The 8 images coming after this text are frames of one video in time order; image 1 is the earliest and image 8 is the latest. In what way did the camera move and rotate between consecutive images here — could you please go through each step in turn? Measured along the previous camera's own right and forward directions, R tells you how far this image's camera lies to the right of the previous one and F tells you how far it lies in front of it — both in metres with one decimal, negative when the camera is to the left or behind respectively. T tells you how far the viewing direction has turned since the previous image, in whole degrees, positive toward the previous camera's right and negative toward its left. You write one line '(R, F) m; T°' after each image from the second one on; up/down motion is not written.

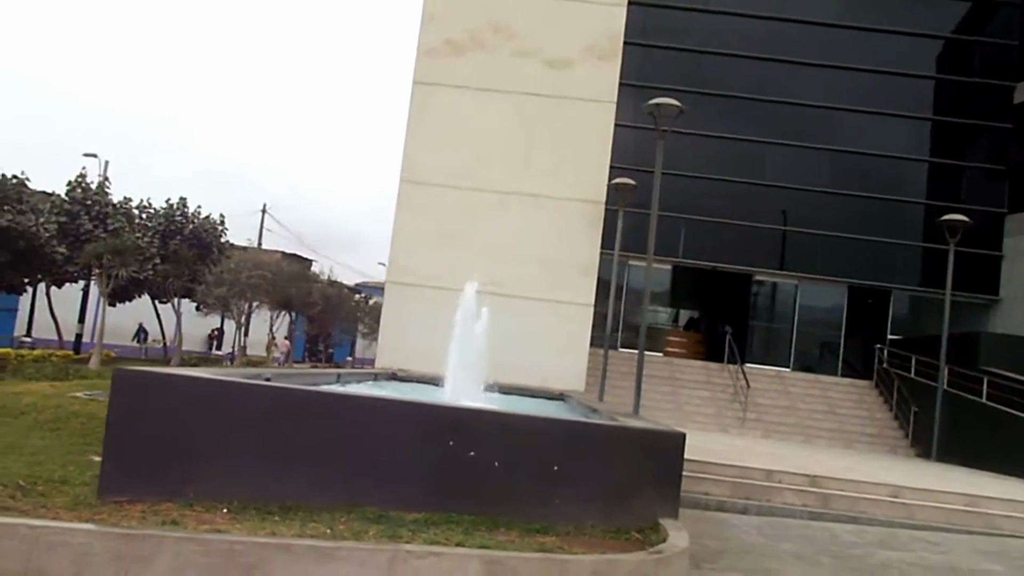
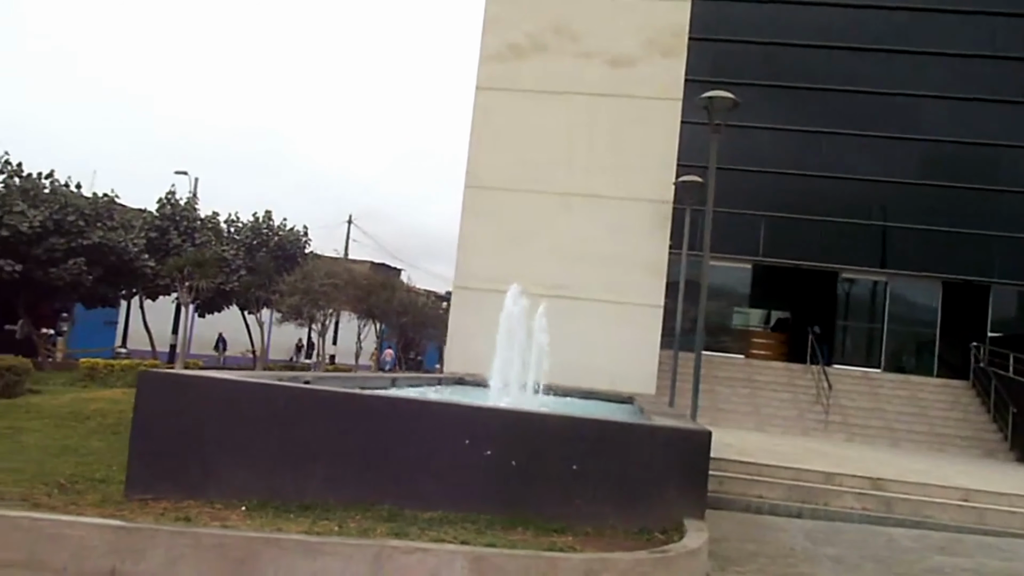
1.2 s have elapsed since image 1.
(+0.5, 0.0) m; -6°
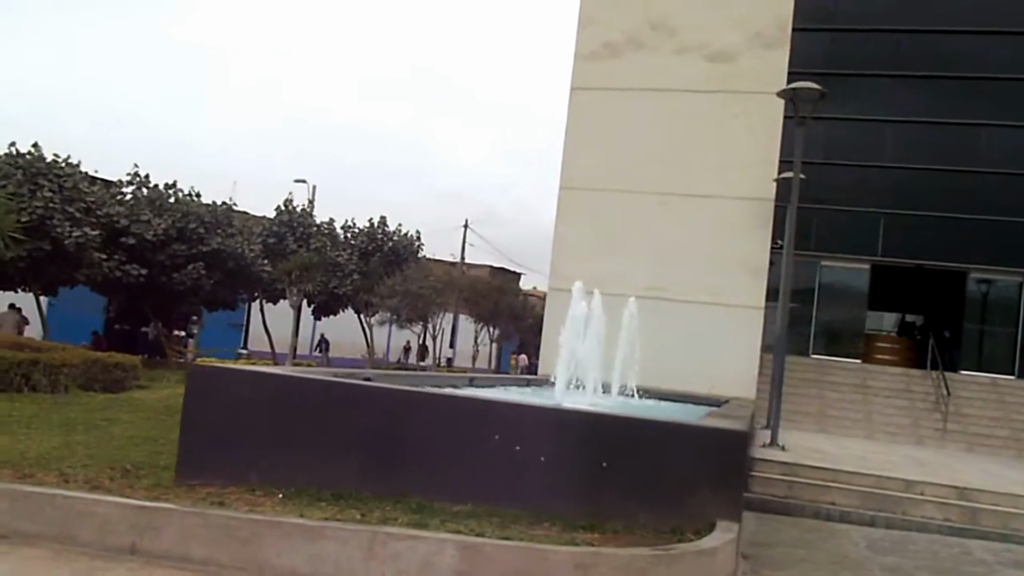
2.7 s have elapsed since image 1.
(+0.6, 0.0) m; -8°
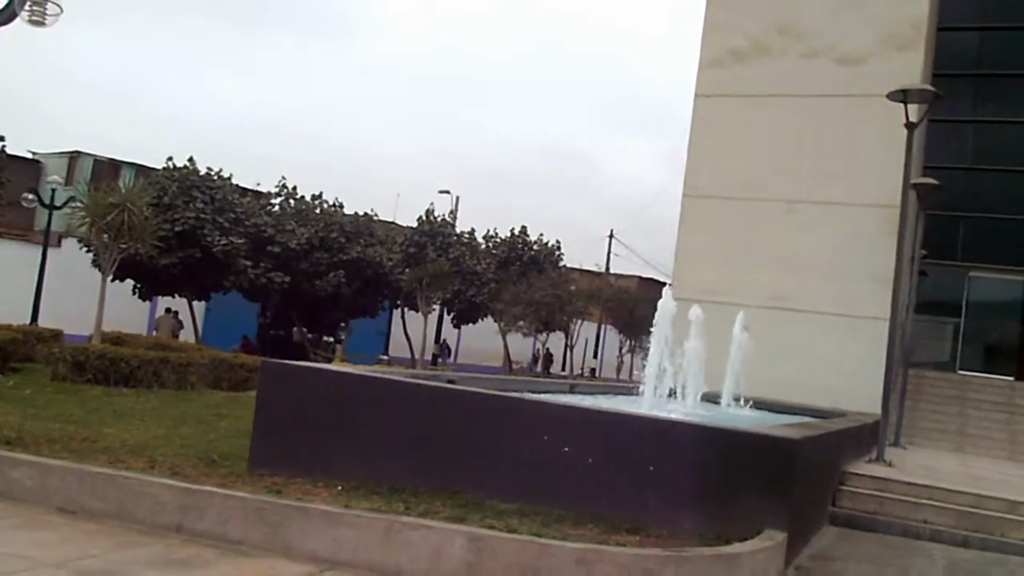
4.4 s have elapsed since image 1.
(+0.7, -0.1) m; -10°
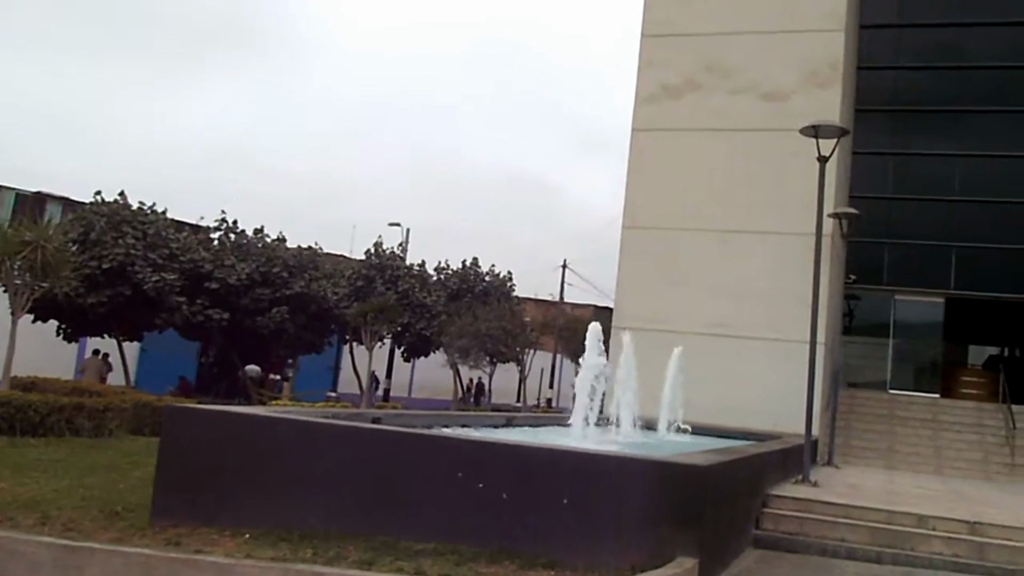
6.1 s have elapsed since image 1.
(+0.3, +0.1) m; +3°
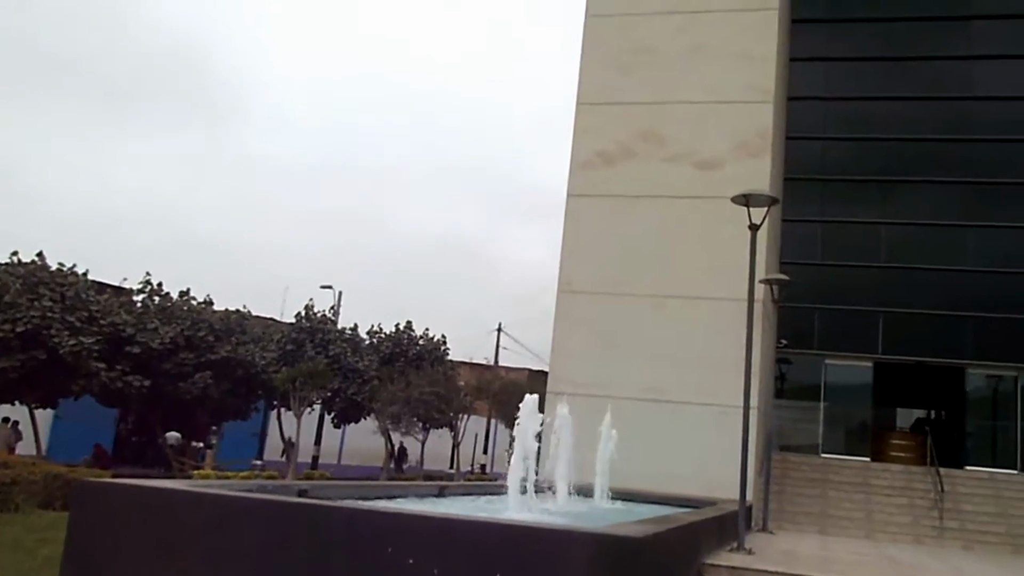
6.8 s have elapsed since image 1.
(0.0, +0.2) m; +4°
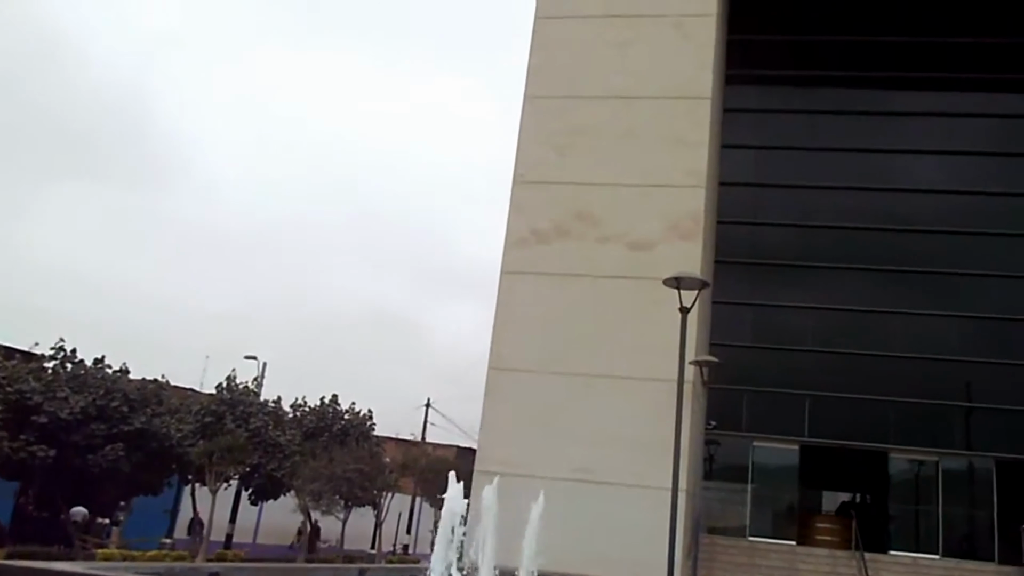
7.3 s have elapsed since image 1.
(0.0, +0.1) m; +4°
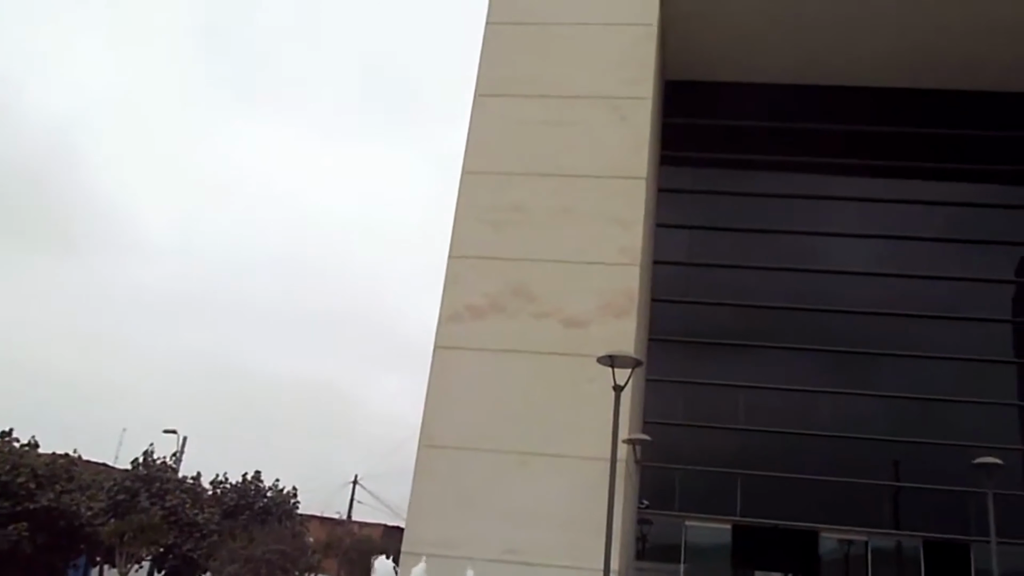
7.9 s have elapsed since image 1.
(0.0, +0.1) m; +4°
